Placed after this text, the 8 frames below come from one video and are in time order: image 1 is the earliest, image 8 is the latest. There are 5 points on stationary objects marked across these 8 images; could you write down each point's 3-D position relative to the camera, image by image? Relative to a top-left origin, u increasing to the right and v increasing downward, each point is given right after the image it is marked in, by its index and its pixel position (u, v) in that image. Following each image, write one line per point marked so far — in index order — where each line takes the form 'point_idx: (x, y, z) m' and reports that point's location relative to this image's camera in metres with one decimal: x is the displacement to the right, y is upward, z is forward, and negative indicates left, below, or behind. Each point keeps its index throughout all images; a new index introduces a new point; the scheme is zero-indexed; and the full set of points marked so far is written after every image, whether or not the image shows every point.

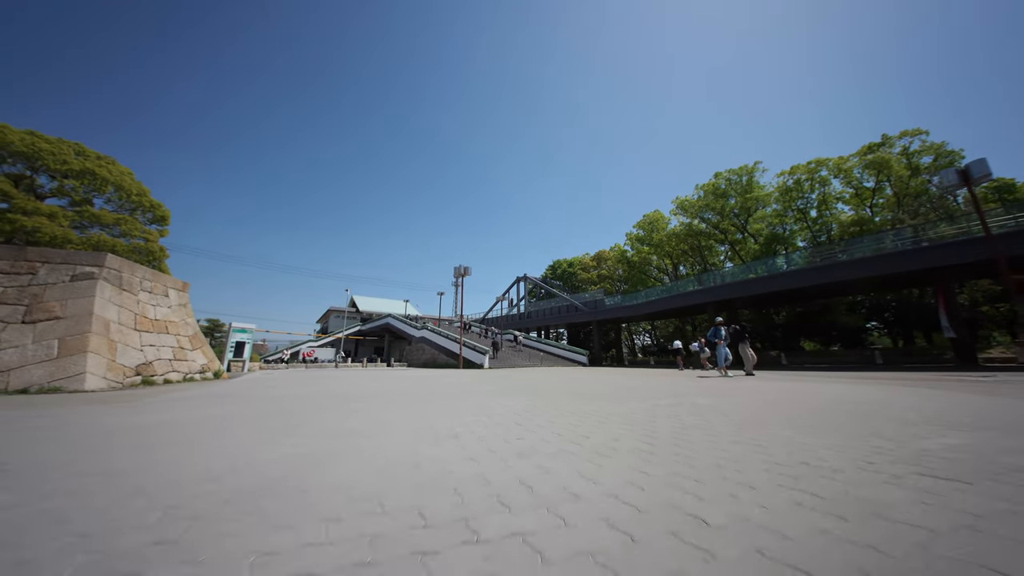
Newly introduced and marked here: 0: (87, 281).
0: (-6.2, +0.1, +5.0) m
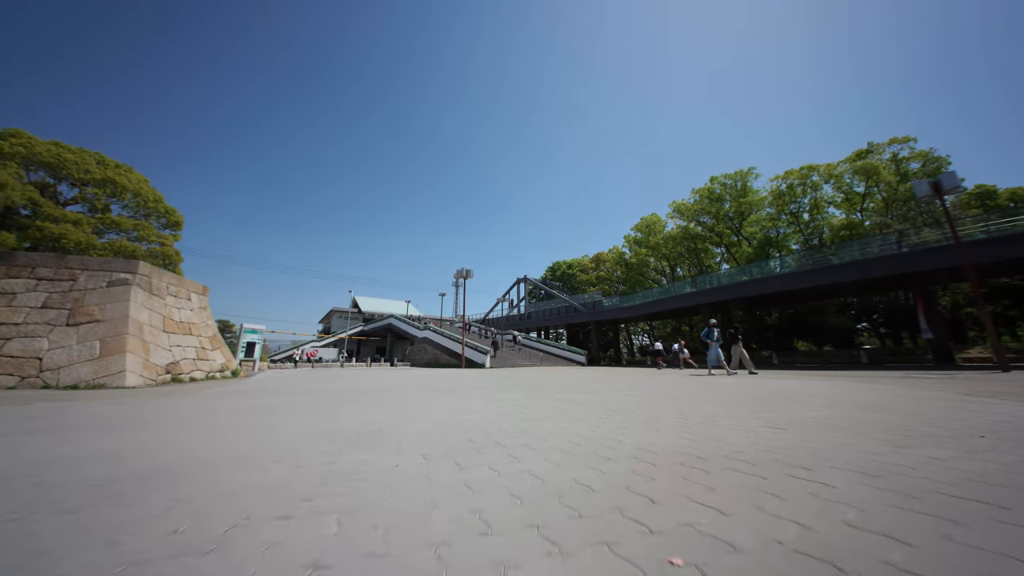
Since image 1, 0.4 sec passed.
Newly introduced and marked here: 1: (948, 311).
0: (-6.1, 0.0, +5.5) m
1: (+14.1, -0.8, +11.7) m
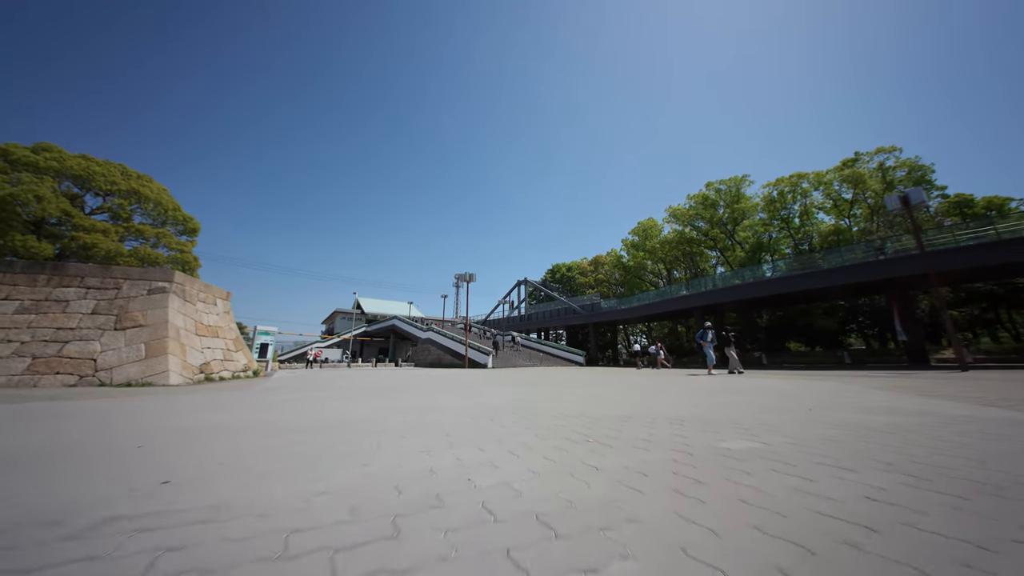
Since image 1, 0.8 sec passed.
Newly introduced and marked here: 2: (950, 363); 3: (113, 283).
0: (-6.1, -0.1, +6.1) m
1: (+14.1, -0.9, +12.2) m
2: (+12.0, -2.1, +9.6) m
3: (-6.7, +0.1, +5.9) m
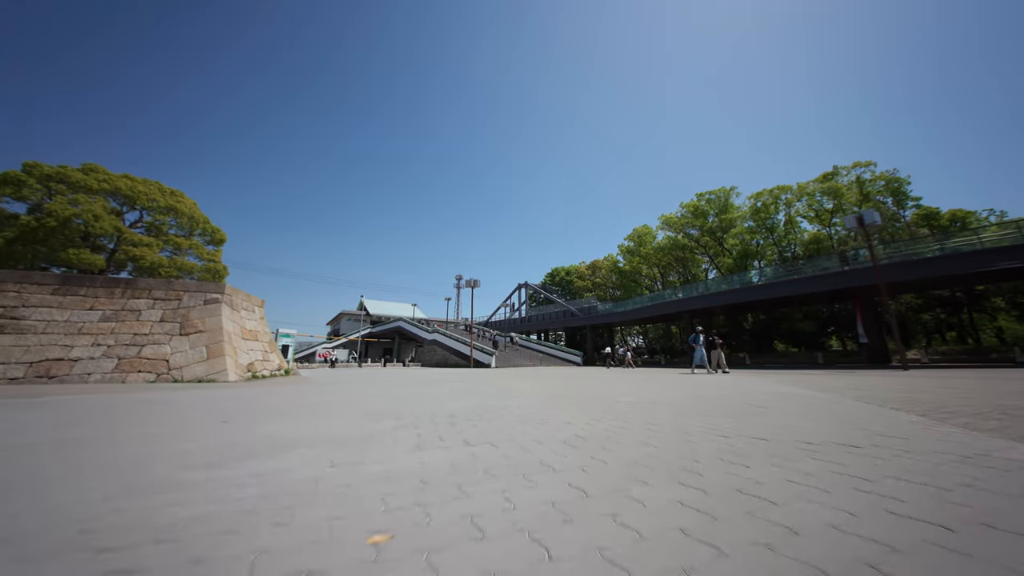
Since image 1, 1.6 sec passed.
0: (-6.0, -0.3, +7.1) m
1: (+14.2, -1.1, +13.2) m
2: (+12.1, -2.3, +10.6) m
3: (-6.6, -0.1, +6.9) m
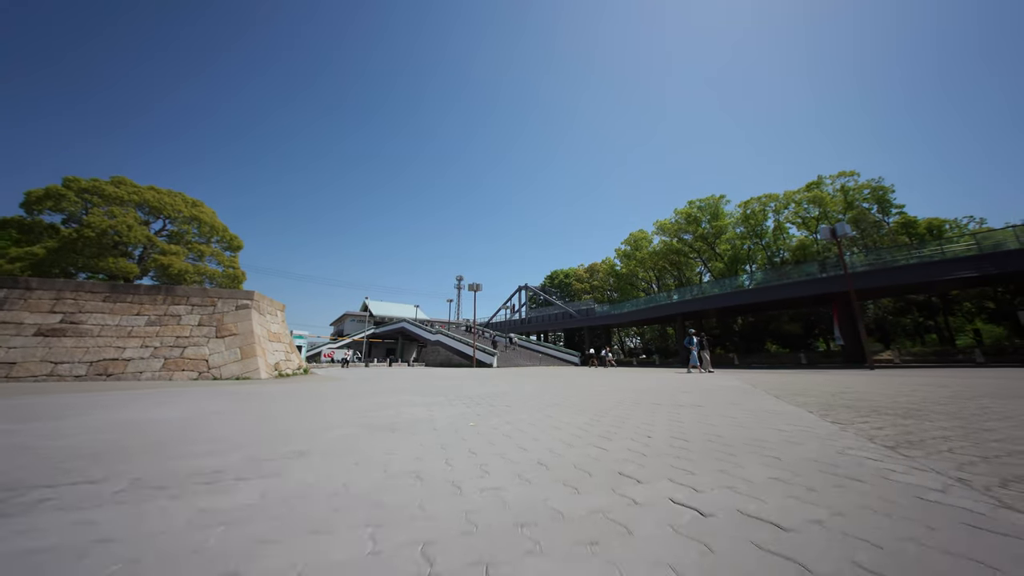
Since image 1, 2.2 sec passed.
0: (-6.0, -0.5, +7.8) m
1: (+14.3, -1.3, +14.0) m
2: (+12.1, -2.5, +11.4) m
3: (-6.6, -0.3, +7.7) m
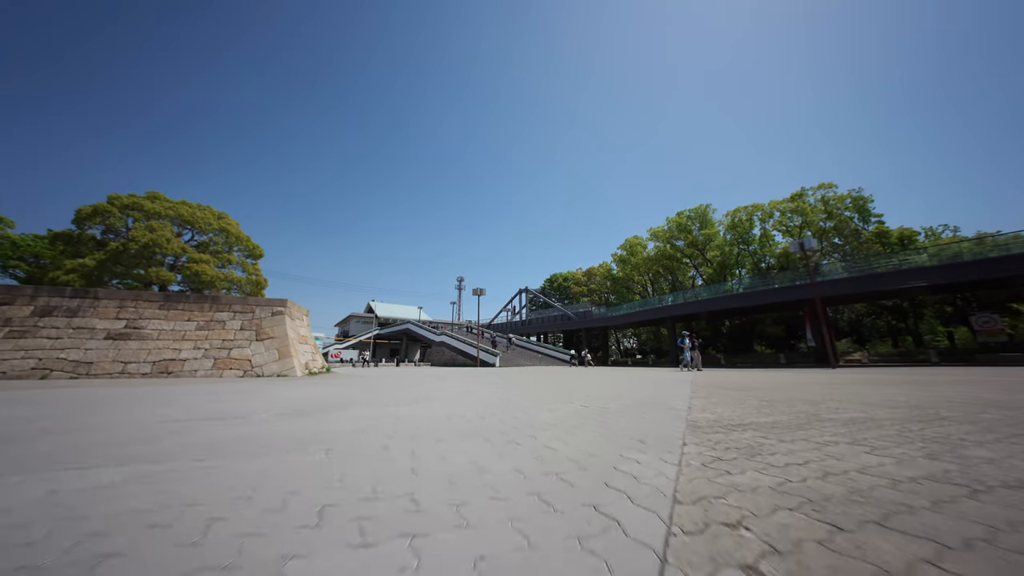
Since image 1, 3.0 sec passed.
0: (-5.9, -0.7, +8.9) m
1: (+14.3, -1.5, +15.0) m
2: (+12.2, -2.7, +12.4) m
3: (-6.5, -0.5, +8.7) m
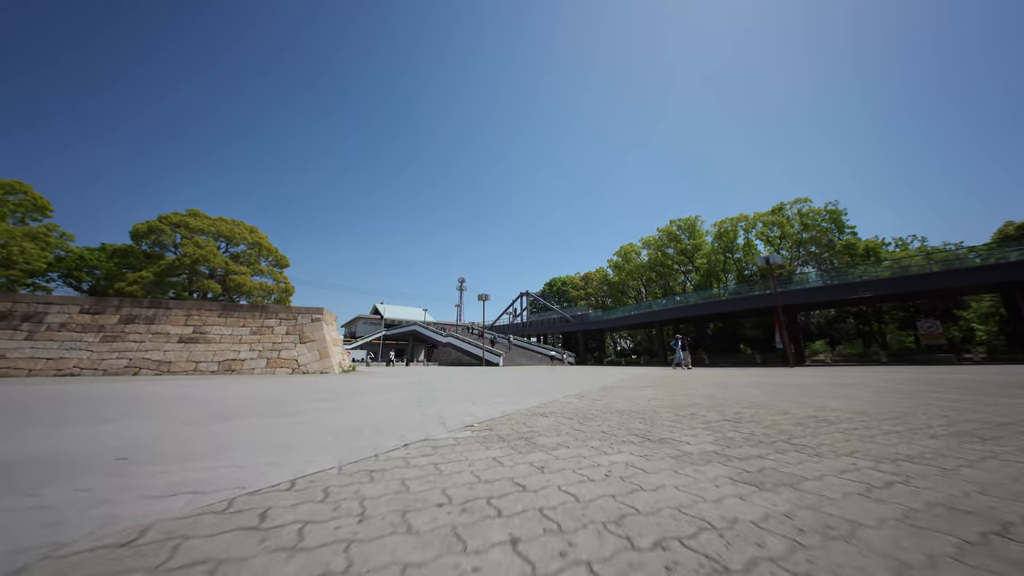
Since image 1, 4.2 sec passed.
0: (-5.8, -1.0, +10.4) m
1: (+14.4, -1.8, +16.6) m
2: (+12.3, -3.0, +14.0) m
3: (-6.4, -0.8, +10.2) m
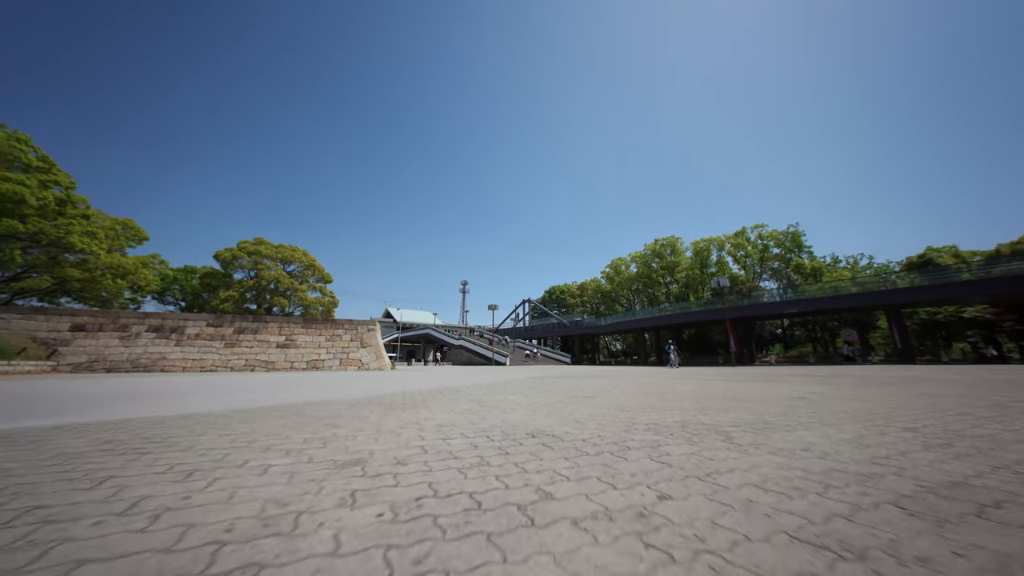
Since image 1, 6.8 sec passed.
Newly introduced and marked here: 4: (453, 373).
0: (-5.5, -1.7, +13.6) m
1: (+14.7, -2.6, +19.8) m
2: (+12.6, -3.7, +17.2) m
3: (-6.1, -1.5, +13.5) m
4: (-2.2, -3.7, +14.2) m
